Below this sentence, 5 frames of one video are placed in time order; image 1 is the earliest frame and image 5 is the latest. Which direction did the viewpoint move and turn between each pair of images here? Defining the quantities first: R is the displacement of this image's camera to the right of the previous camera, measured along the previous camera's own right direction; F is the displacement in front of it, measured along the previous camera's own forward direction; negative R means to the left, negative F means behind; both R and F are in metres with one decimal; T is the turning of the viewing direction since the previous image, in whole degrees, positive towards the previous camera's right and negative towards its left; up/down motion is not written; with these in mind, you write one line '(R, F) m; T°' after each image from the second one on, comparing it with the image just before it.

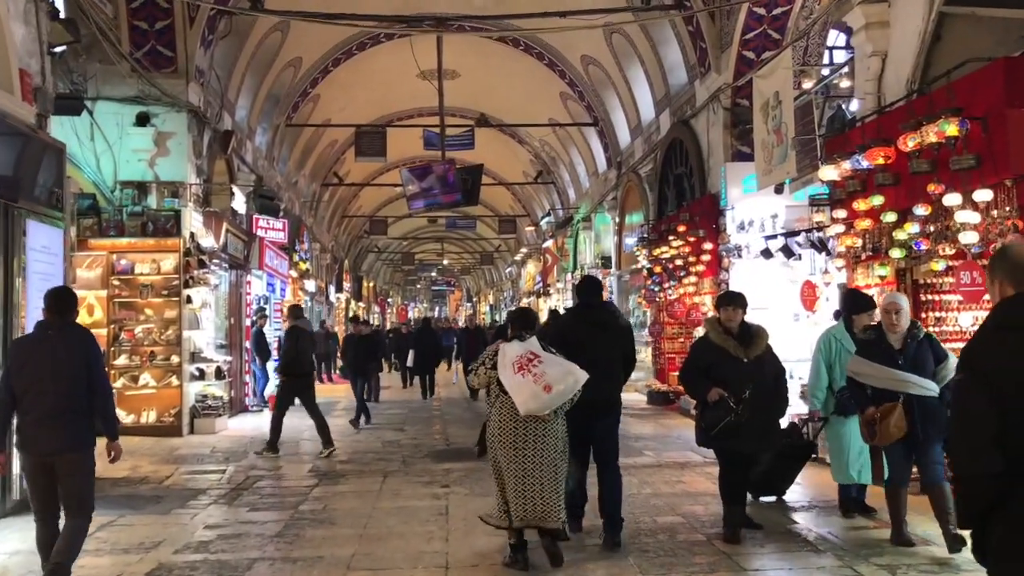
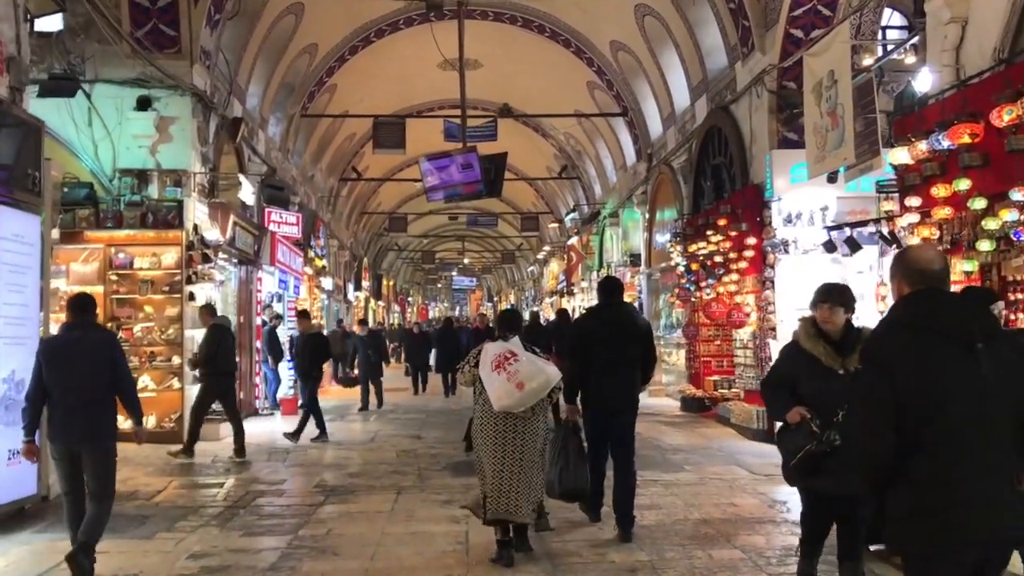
(-0.1, +0.8) m; -1°
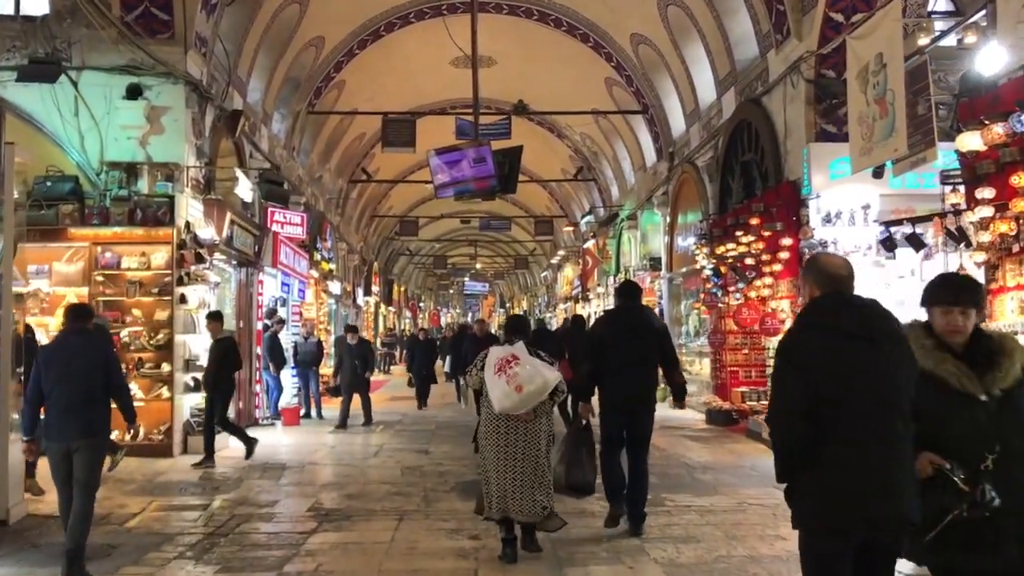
(0.0, +0.7) m; -1°
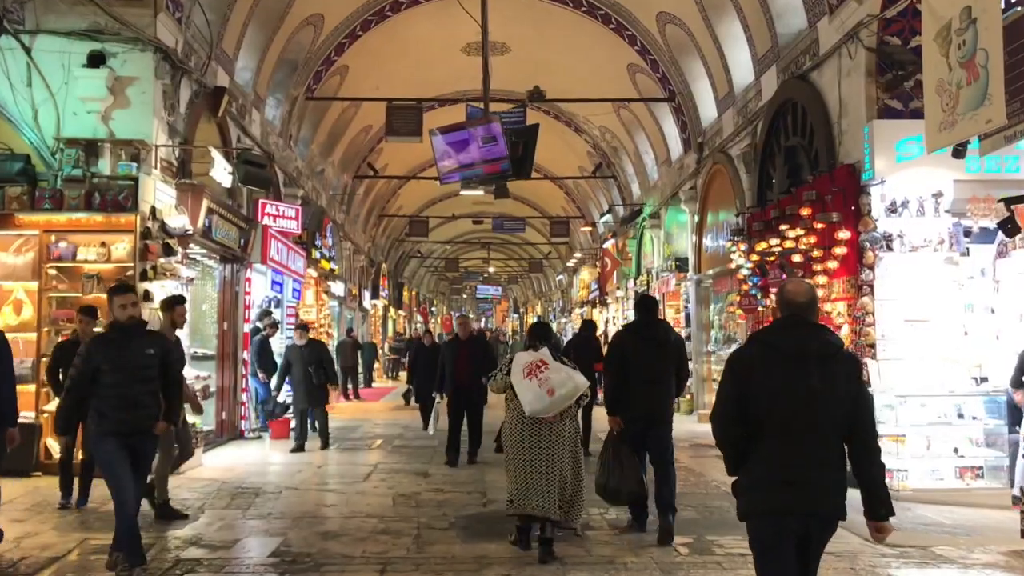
(0.0, +1.2) m; -1°
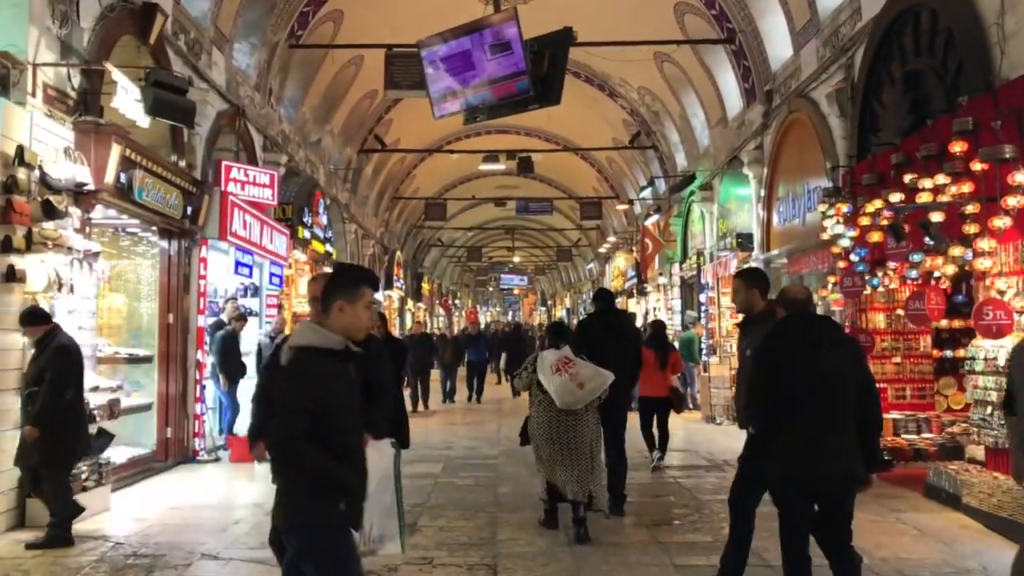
(0.0, +2.4) m; -2°
